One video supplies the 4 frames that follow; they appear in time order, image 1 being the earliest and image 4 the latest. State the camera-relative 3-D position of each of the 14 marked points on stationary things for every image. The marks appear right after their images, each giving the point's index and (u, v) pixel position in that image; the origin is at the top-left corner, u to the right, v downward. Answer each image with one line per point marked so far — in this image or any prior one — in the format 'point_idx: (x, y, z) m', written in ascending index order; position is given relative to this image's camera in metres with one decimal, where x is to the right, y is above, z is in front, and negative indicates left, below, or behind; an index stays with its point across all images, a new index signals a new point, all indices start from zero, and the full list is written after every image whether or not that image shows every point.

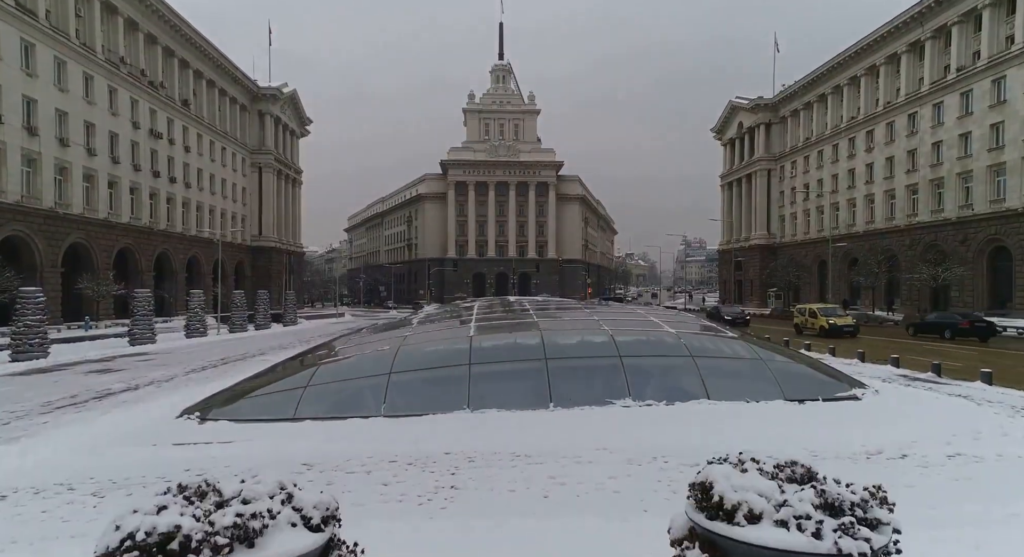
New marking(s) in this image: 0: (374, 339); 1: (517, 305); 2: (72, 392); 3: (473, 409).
0: (-2.8, -1.4, +12.4) m
1: (+0.2, -1.0, +18.0) m
2: (-8.0, -2.1, +10.8) m
3: (-0.6, -1.9, +8.5) m
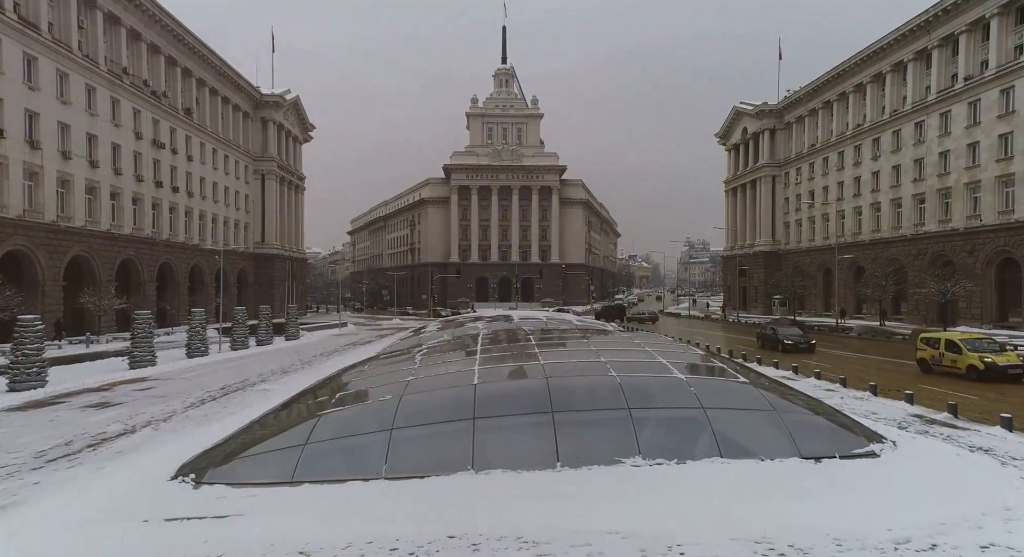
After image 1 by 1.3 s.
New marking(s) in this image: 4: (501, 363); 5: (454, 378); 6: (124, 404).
0: (-2.7, -2.1, +12.1) m
1: (+0.4, -1.8, +17.7) m
2: (-7.9, -2.8, +10.6) m
3: (-0.5, -2.6, +8.2) m
4: (-0.2, -1.8, +12.6) m
5: (-1.0, -1.8, +10.7) m
6: (-9.0, -2.9, +13.8) m
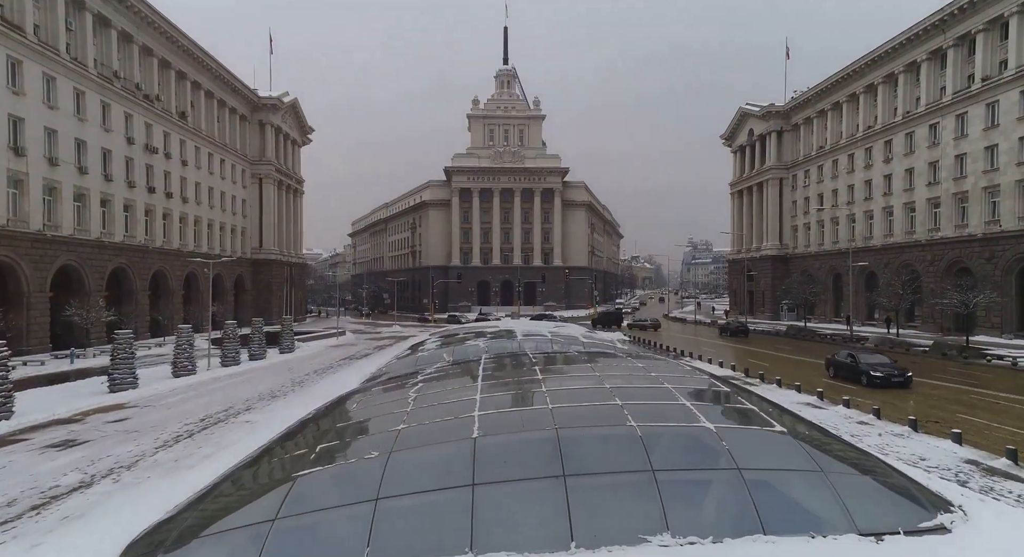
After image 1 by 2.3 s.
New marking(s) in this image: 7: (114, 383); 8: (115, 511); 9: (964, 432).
0: (-2.7, -2.7, +10.9) m
1: (+0.4, -2.3, +16.5) m
2: (-7.8, -3.4, +9.4) m
3: (-0.4, -3.2, +7.0) m
4: (-0.1, -2.3, +11.3) m
5: (-1.0, -2.3, +9.5) m
6: (-8.9, -3.5, +12.6) m
7: (-13.0, -3.4, +19.6) m
8: (-5.8, -3.4, +8.8) m
9: (+9.8, -3.3, +12.9) m
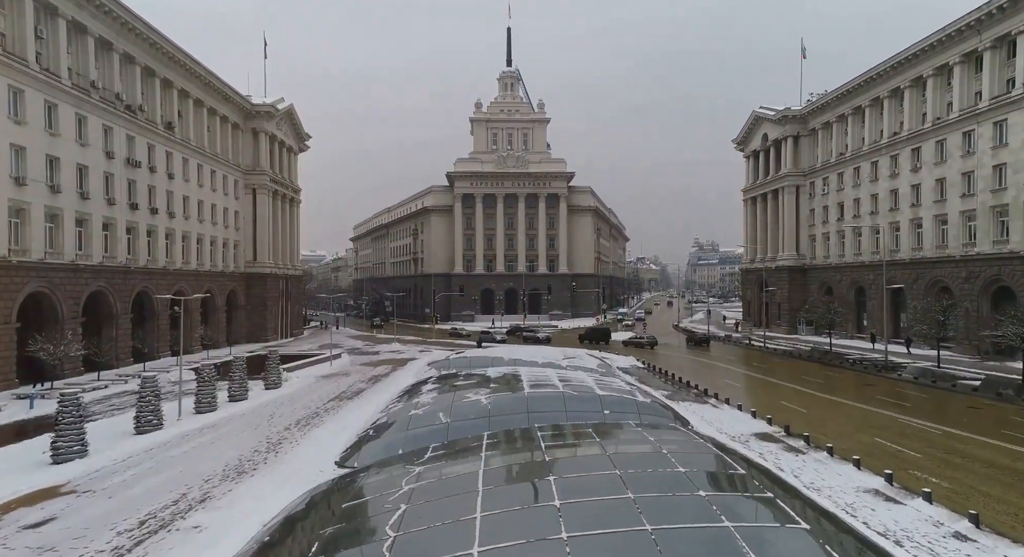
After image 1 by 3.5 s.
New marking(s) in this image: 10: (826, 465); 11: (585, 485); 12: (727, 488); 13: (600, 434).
0: (-2.5, -4.1, +8.1) m
1: (+0.6, -3.8, +13.7) m
2: (-7.7, -4.8, +6.7) m
3: (-0.3, -4.6, +4.3) m
4: (0.0, -3.7, +8.6) m
5: (-0.8, -3.8, +6.7) m
6: (-8.8, -5.0, +9.9) m
7: (-12.9, -4.9, +16.9) m
8: (-5.7, -4.8, +6.1) m
9: (+9.9, -4.7, +10.1) m
10: (+8.2, -4.9, +15.6) m
11: (+1.4, -3.7, +11.5) m
12: (+4.0, -3.7, +11.3) m
13: (+2.1, -3.6, +15.3) m
